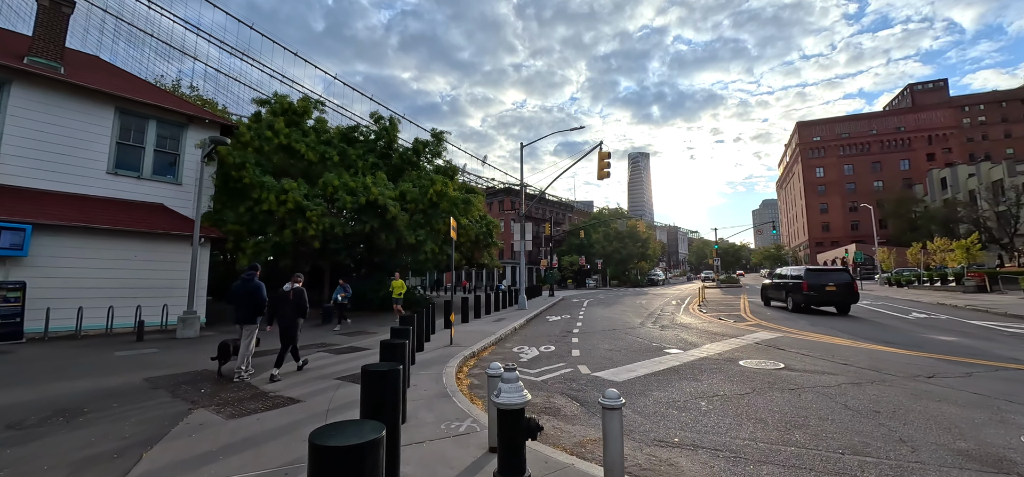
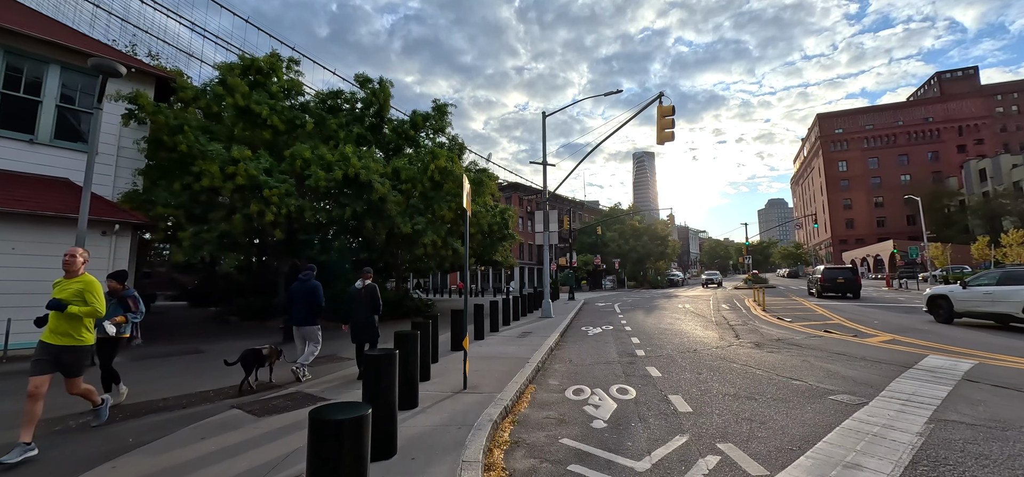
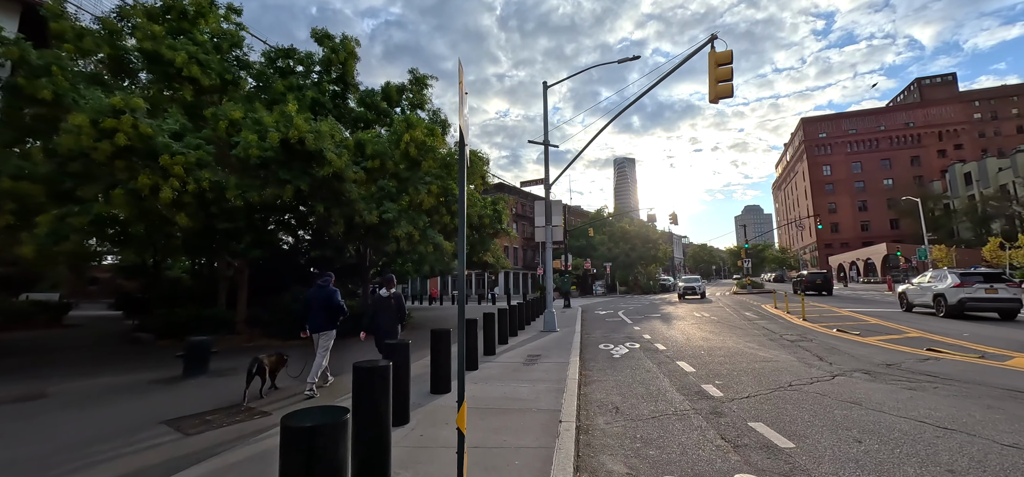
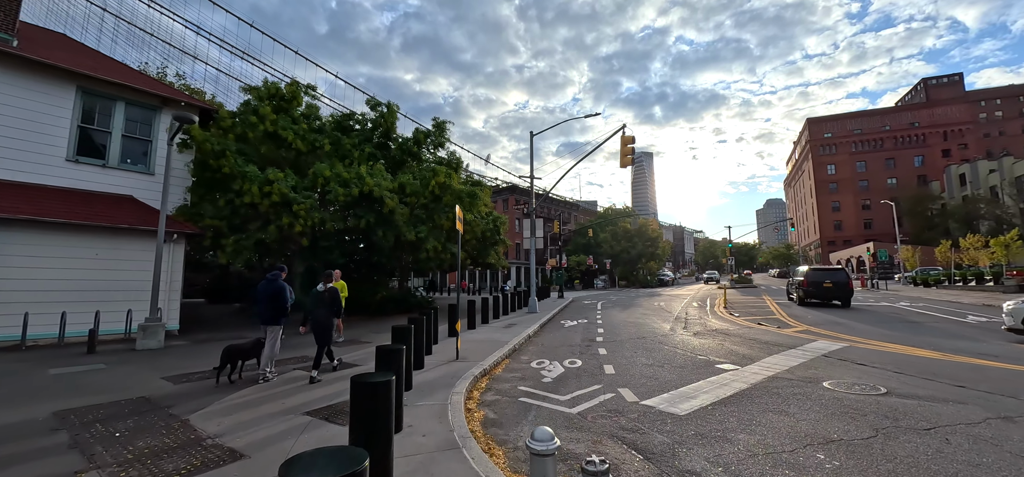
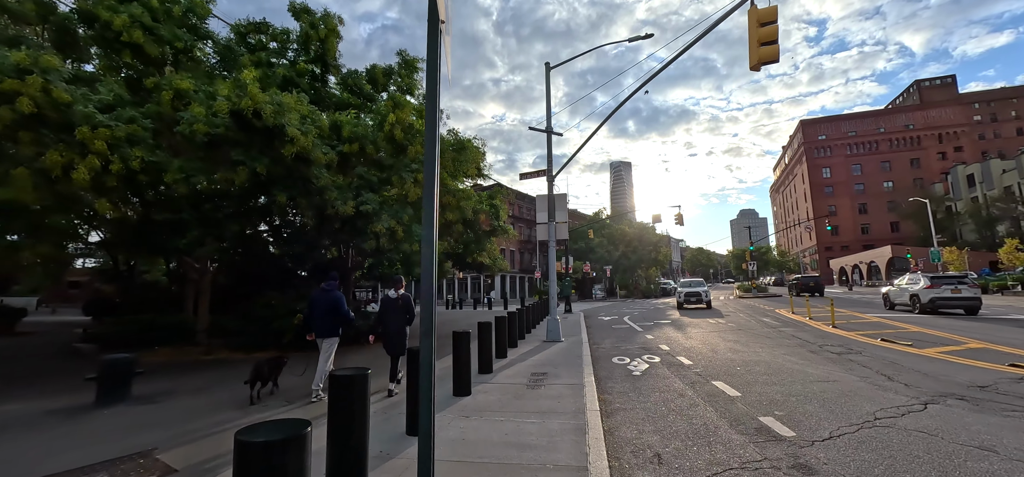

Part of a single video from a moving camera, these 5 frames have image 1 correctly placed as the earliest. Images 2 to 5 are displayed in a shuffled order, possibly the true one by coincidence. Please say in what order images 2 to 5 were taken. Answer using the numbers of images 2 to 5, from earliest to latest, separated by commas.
4, 2, 3, 5
